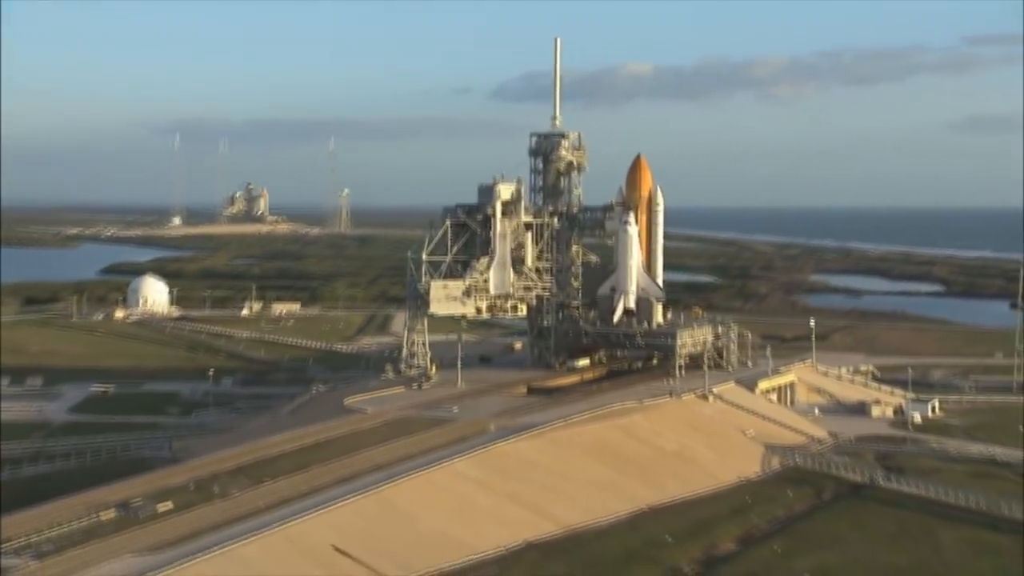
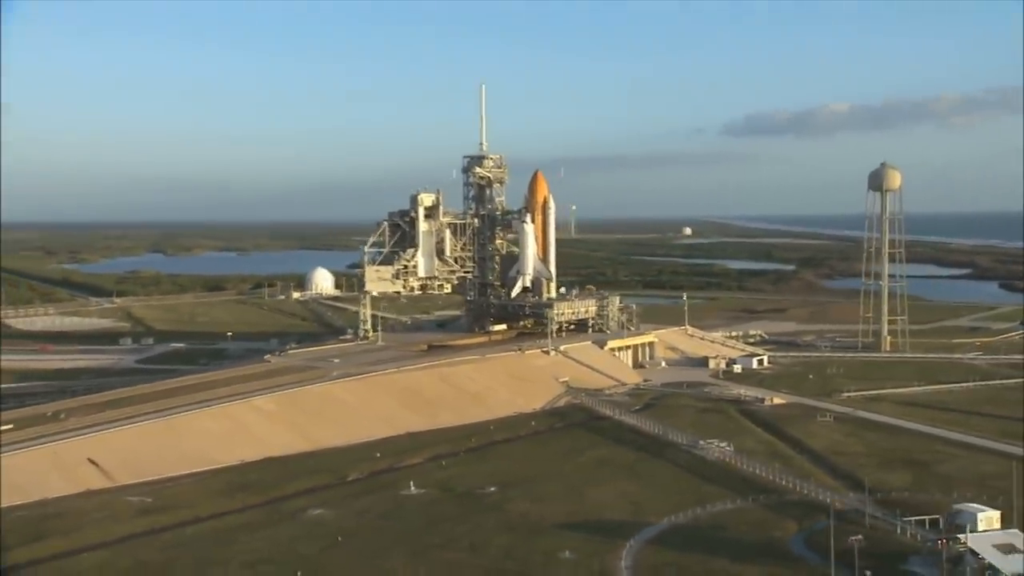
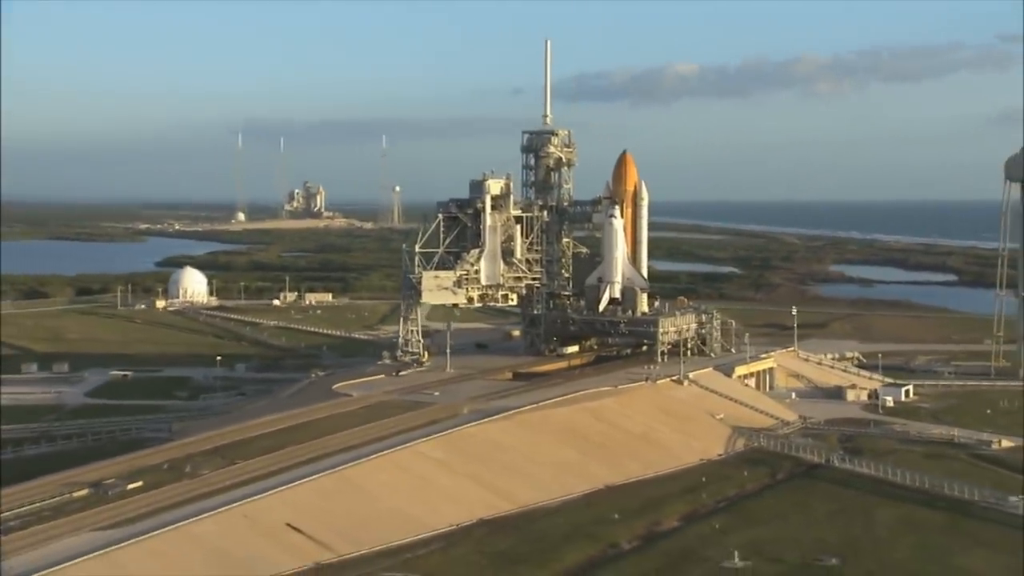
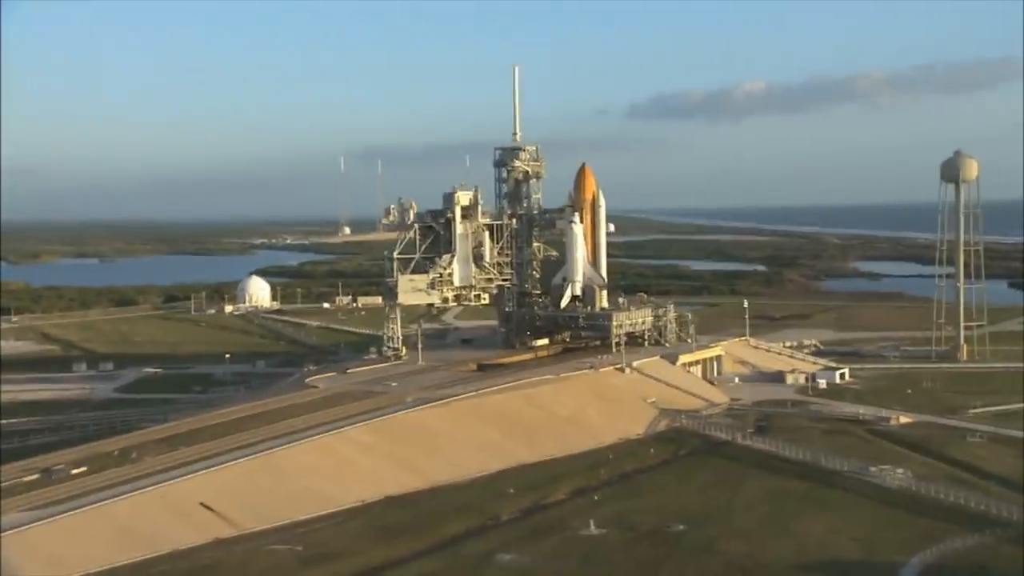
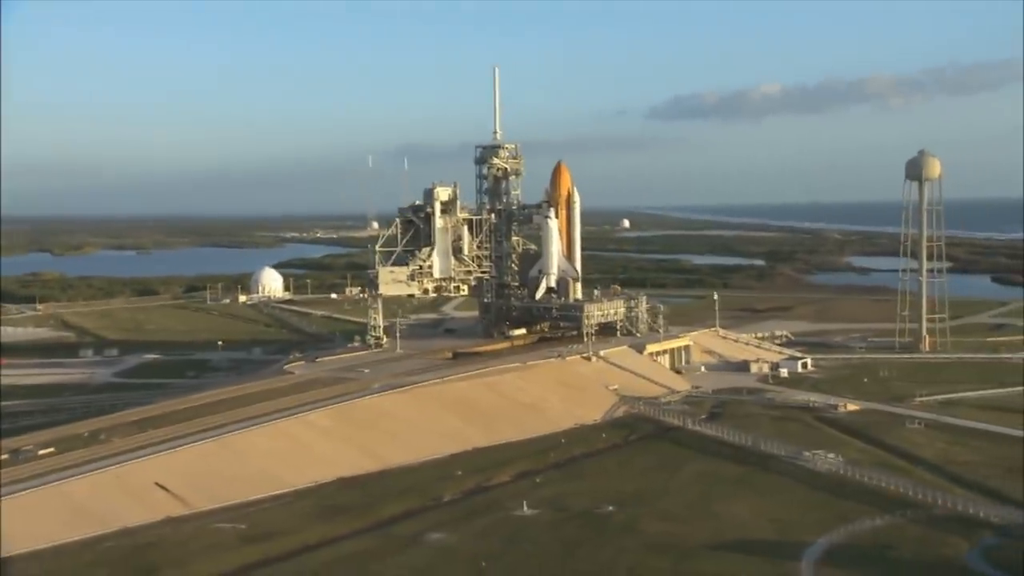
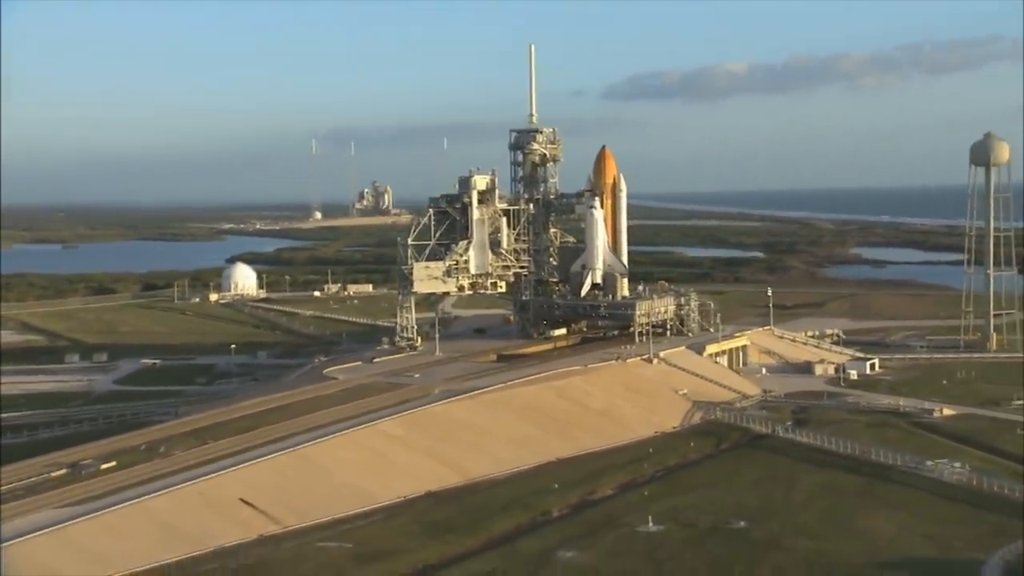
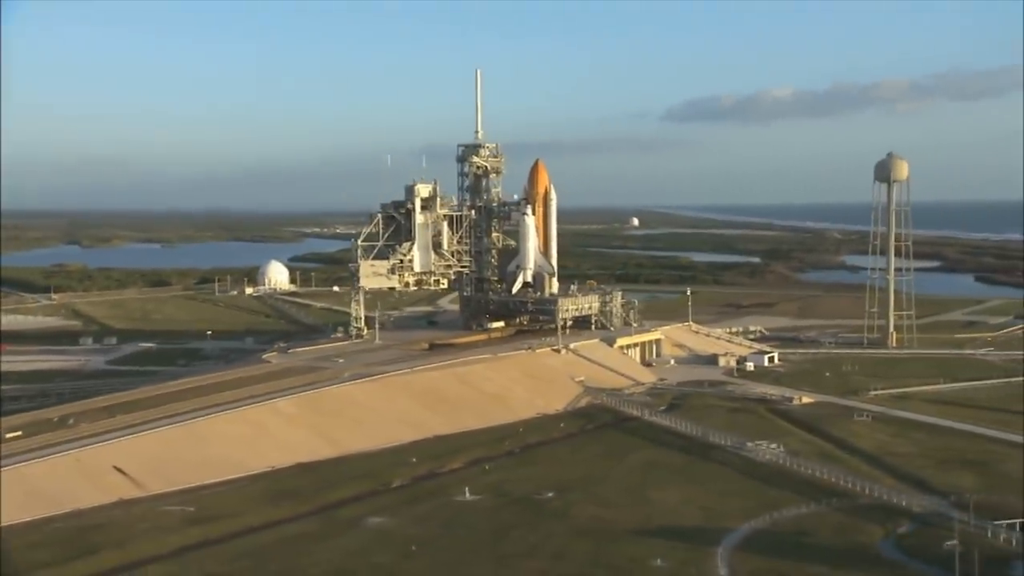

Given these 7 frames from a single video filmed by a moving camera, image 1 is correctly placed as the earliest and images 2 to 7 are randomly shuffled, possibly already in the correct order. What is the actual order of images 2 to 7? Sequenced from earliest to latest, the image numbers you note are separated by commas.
3, 6, 4, 5, 7, 2
